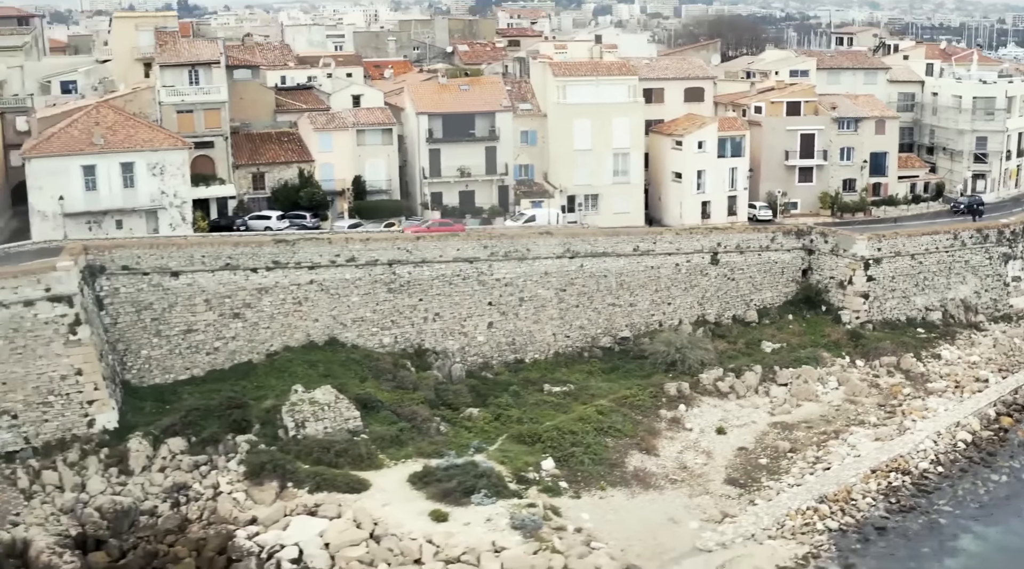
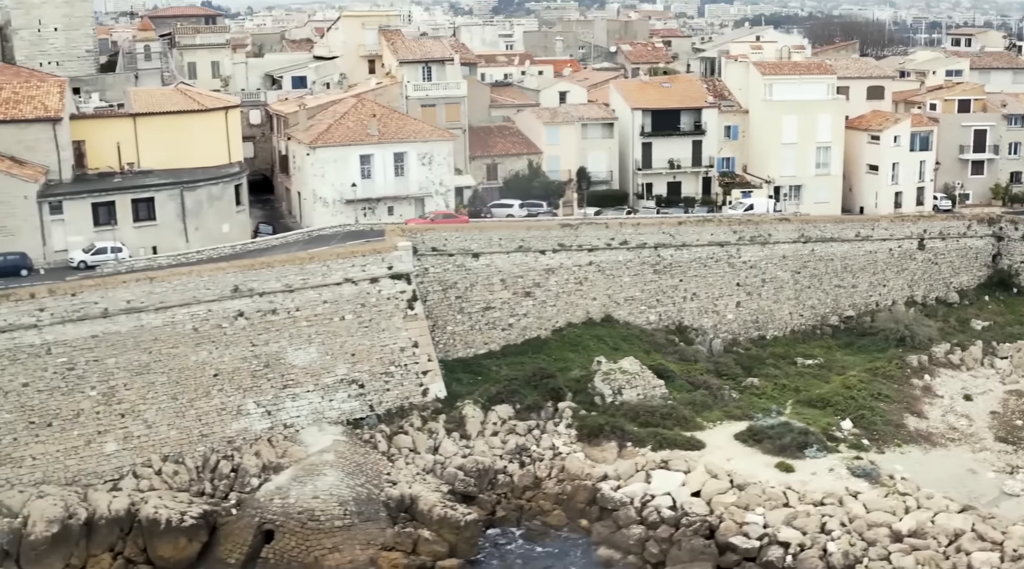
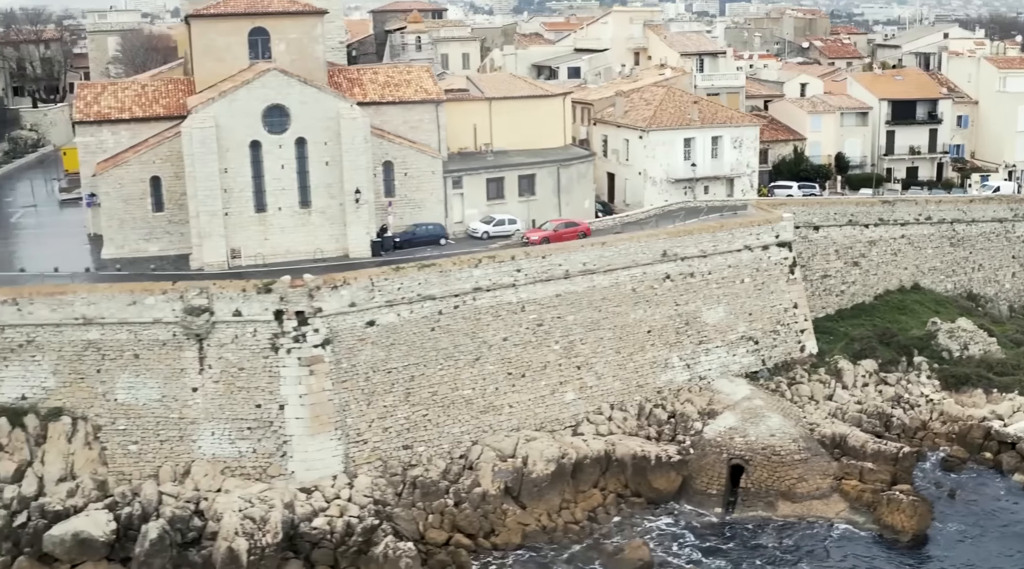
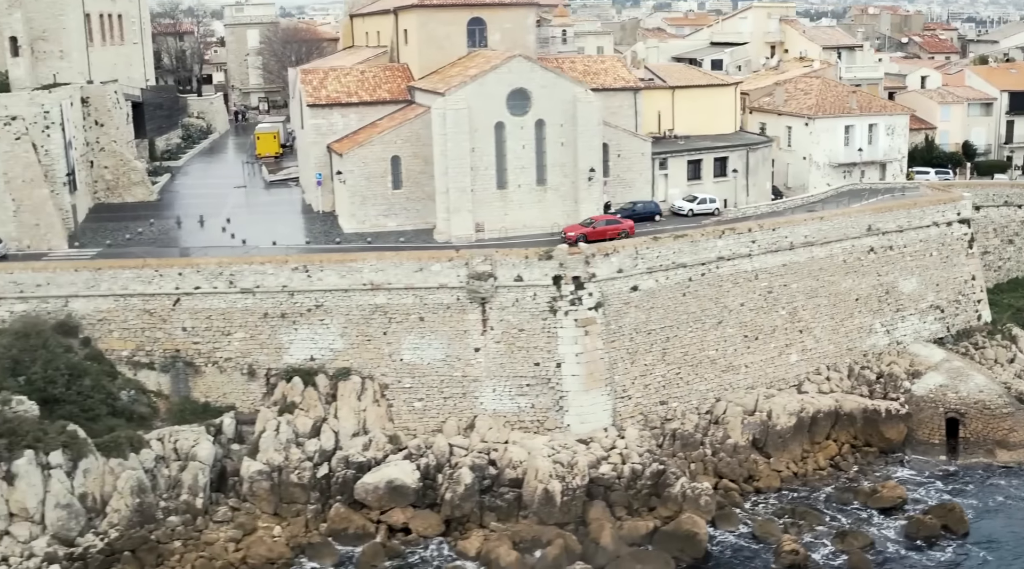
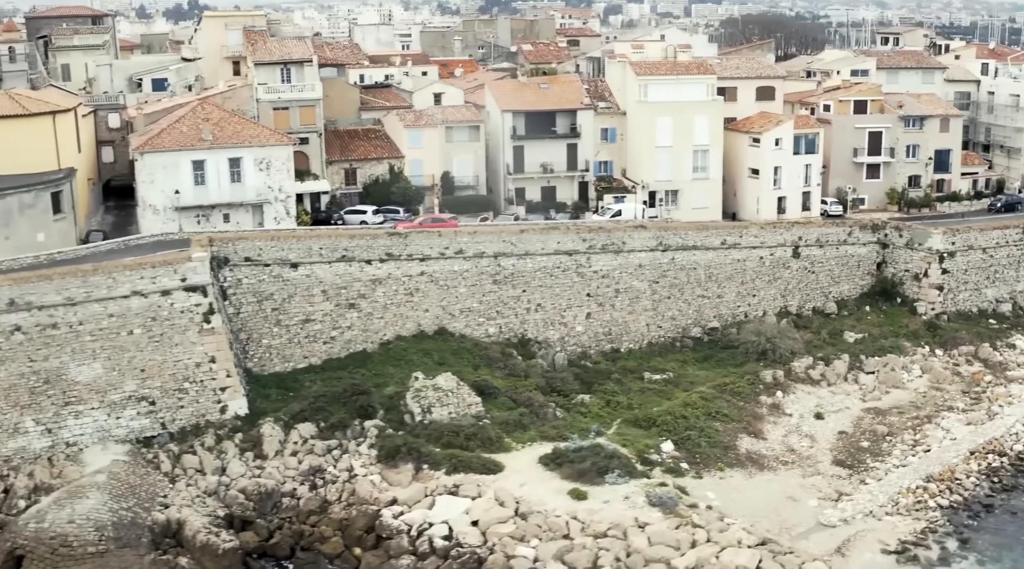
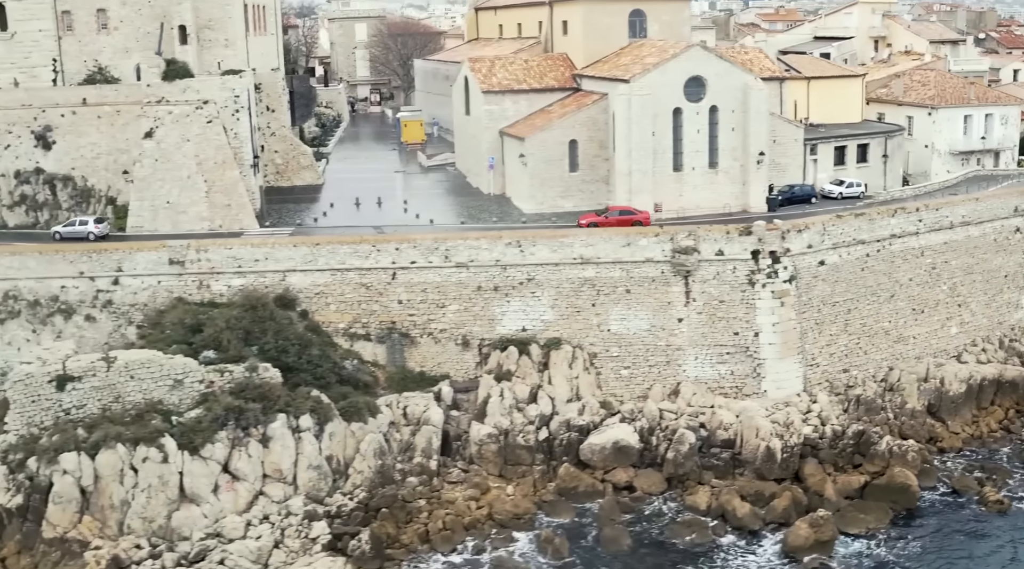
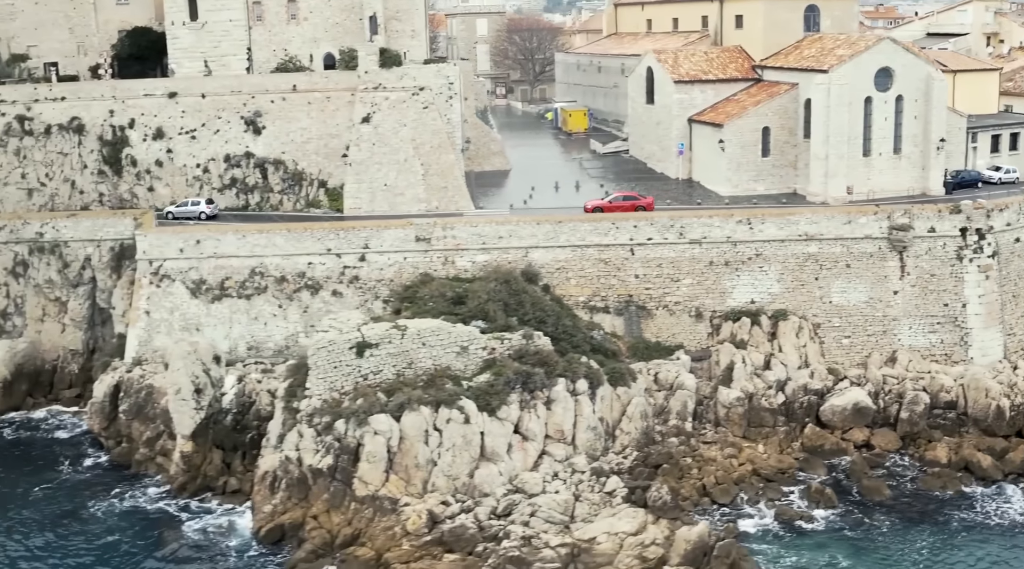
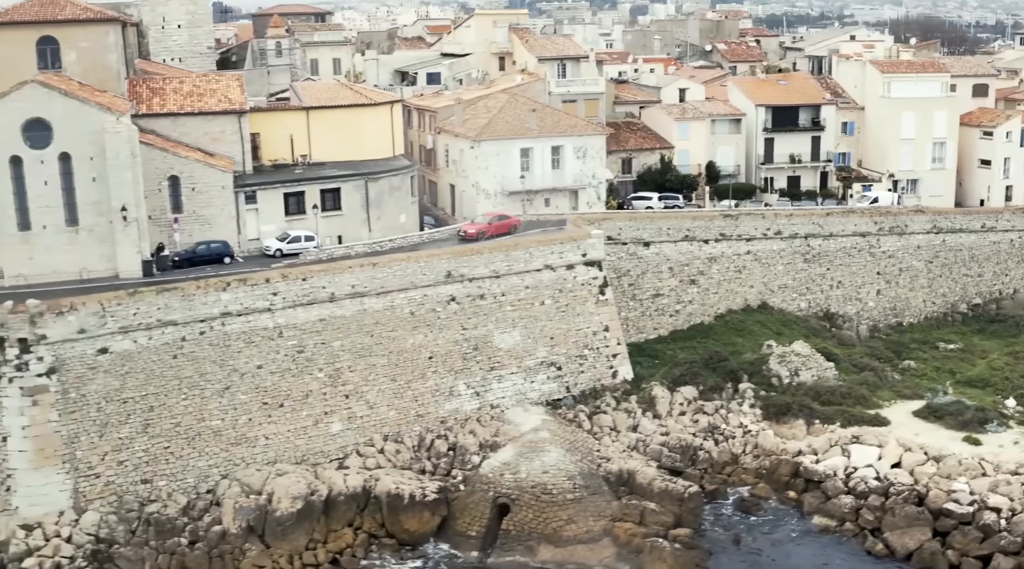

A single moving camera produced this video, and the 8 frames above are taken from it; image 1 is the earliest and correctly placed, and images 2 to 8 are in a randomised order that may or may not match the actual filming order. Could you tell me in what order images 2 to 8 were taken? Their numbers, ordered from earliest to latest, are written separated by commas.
5, 2, 8, 3, 4, 6, 7
